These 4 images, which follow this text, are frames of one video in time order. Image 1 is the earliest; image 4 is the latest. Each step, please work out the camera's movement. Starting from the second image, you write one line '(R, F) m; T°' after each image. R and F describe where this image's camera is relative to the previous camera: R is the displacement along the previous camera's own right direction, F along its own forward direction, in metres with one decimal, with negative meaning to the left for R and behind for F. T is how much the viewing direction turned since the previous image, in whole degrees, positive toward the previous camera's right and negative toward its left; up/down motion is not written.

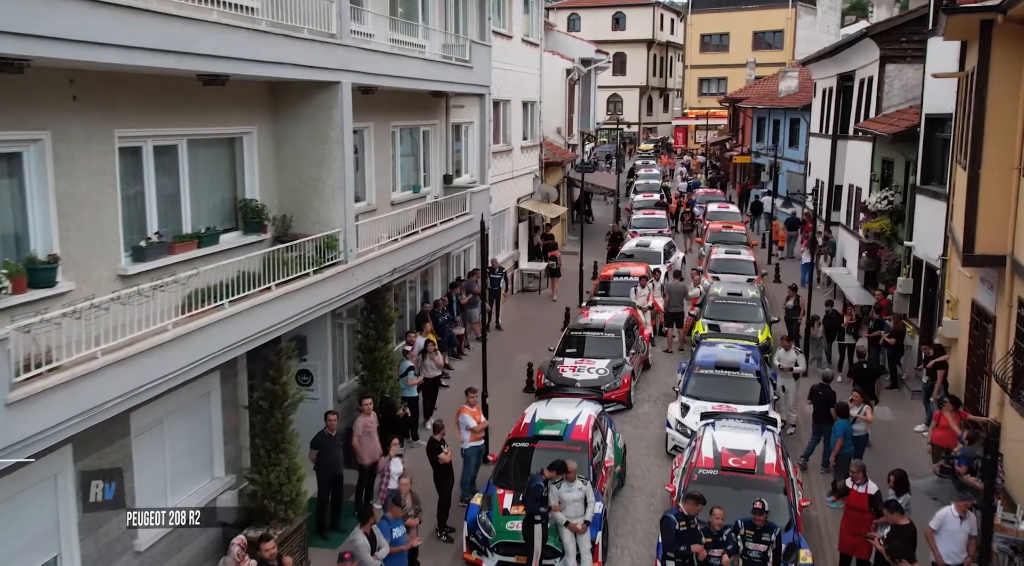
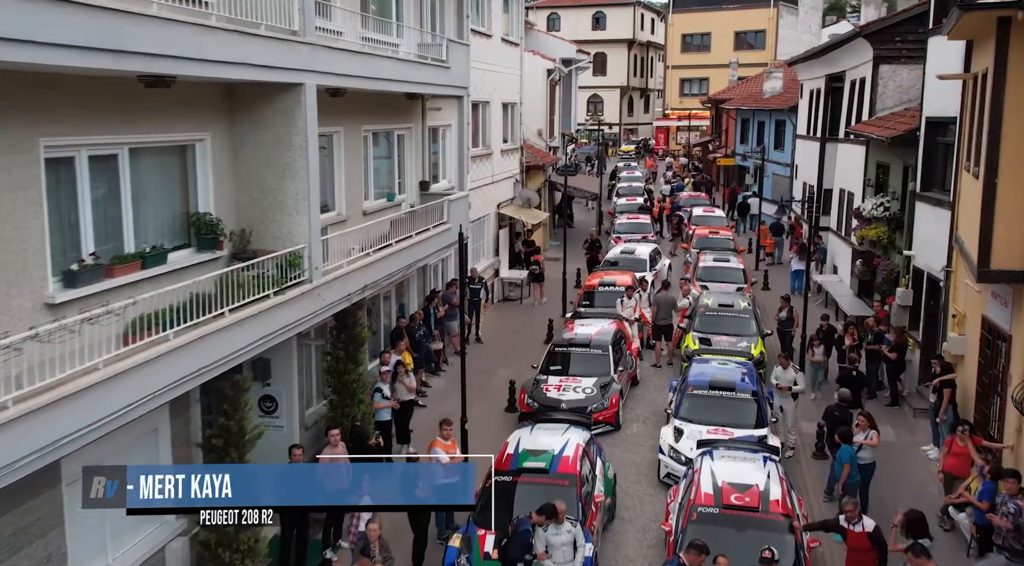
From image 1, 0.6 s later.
(0.0, +1.1) m; +1°
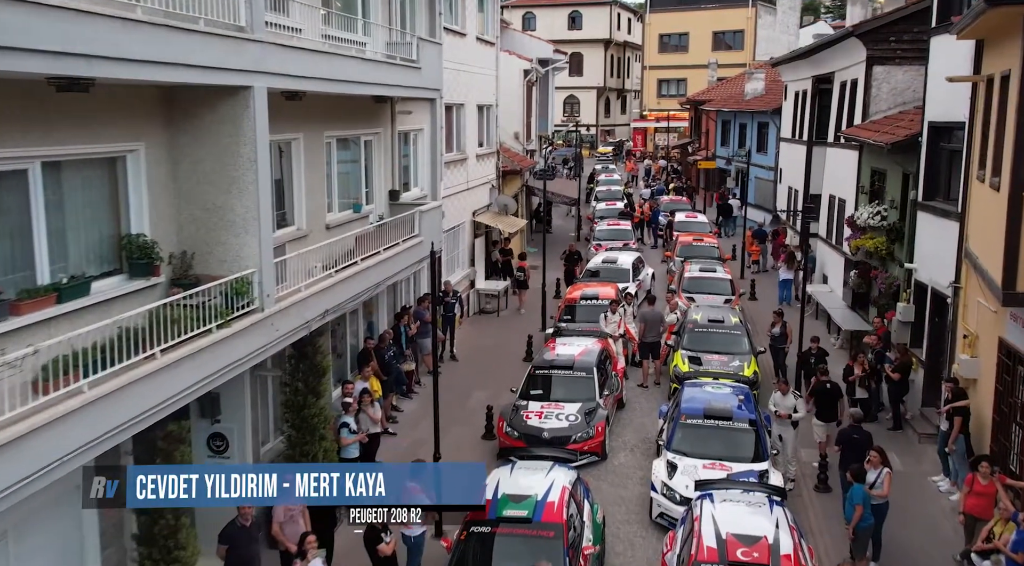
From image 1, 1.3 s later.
(0.0, +1.3) m; +1°
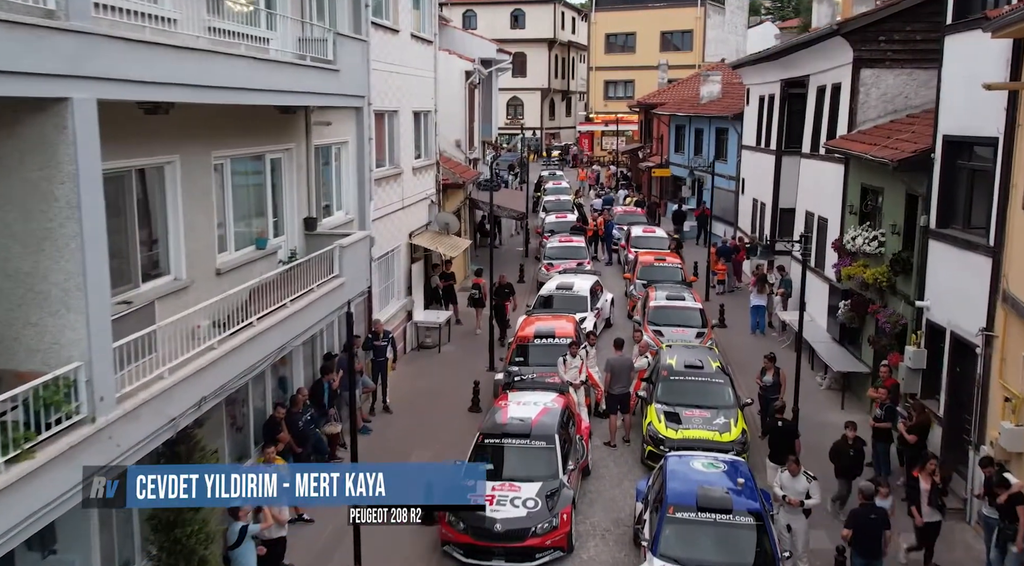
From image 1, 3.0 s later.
(0.0, +3.0) m; +3°
